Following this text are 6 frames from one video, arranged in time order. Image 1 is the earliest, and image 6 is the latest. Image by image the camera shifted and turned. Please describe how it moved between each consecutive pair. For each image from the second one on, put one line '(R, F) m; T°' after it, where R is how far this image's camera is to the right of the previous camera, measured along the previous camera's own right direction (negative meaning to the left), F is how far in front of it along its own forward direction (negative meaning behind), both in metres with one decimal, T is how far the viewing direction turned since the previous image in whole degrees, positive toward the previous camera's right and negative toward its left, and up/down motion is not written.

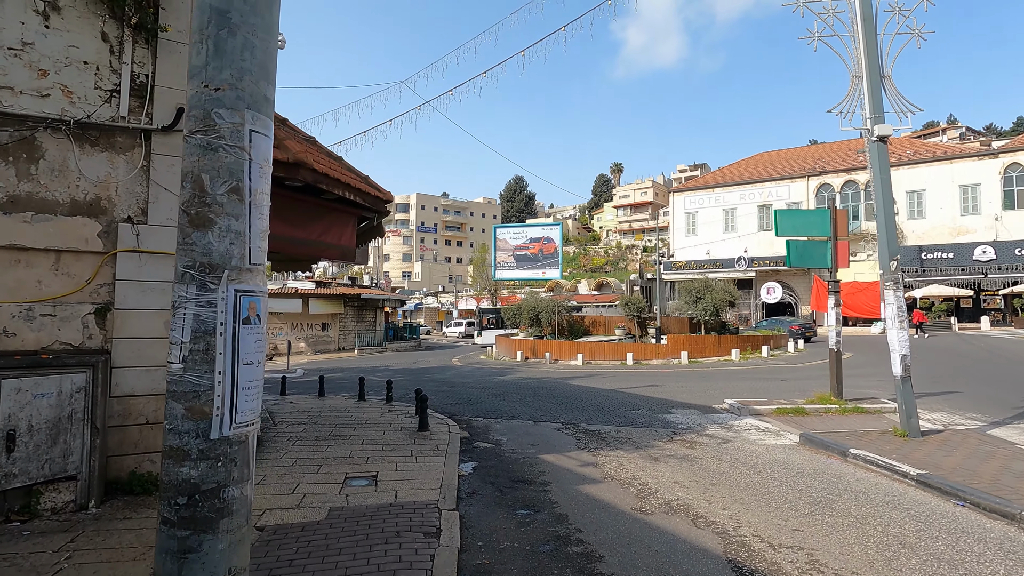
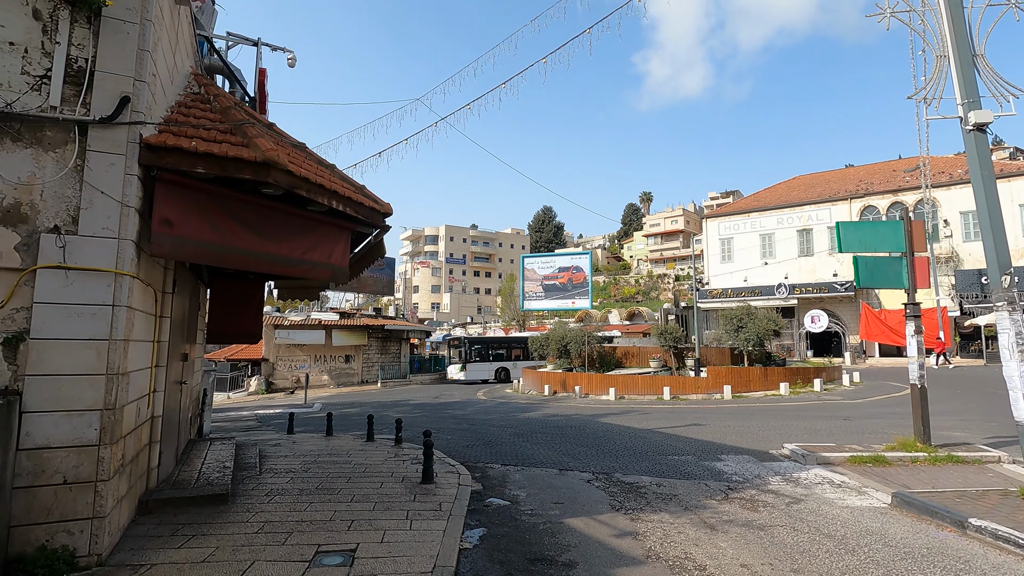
(+0.1, +1.2) m; -3°
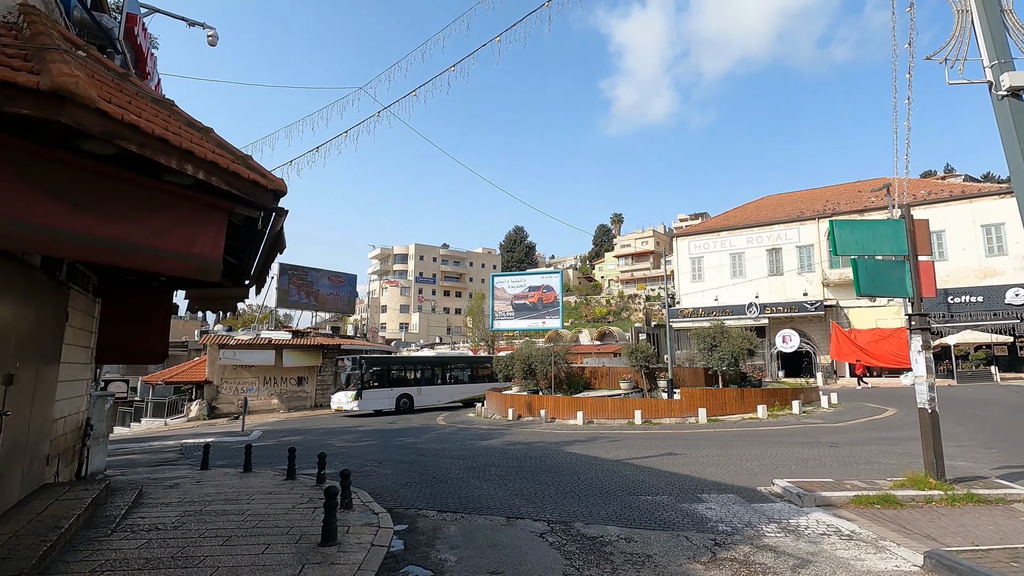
(+0.4, +1.5) m; +3°
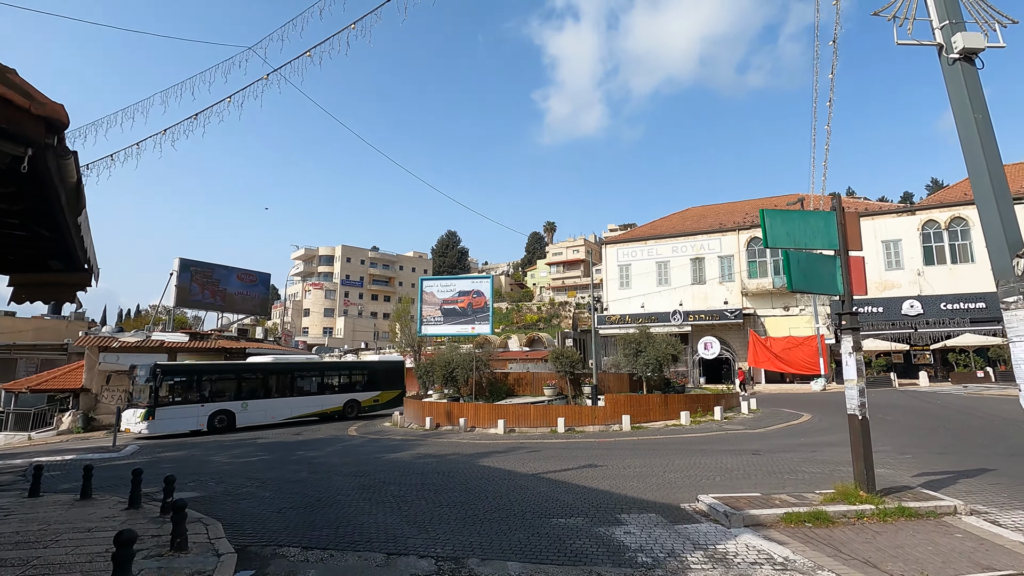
(+0.5, +1.1) m; +7°
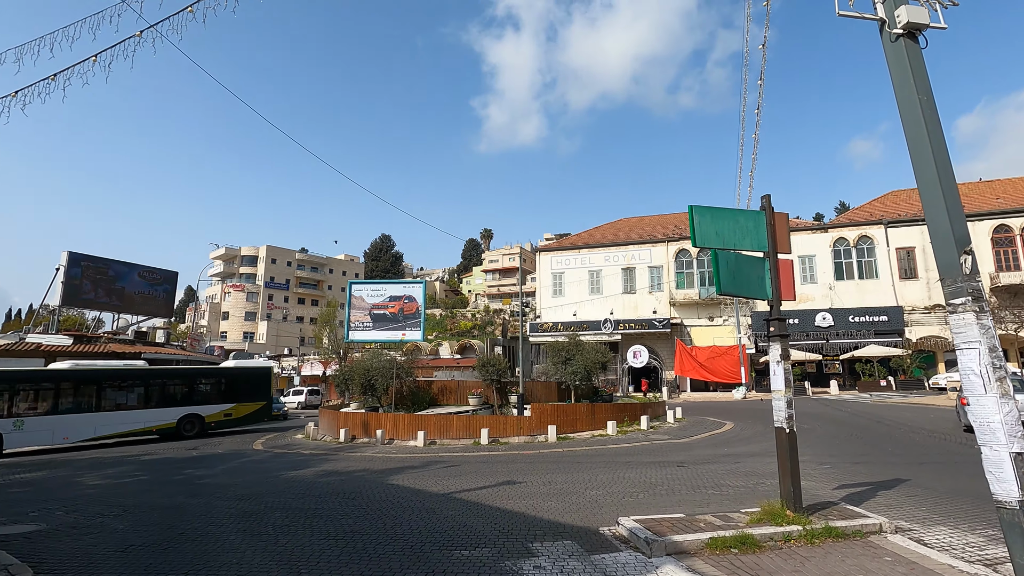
(+0.4, +0.9) m; +7°
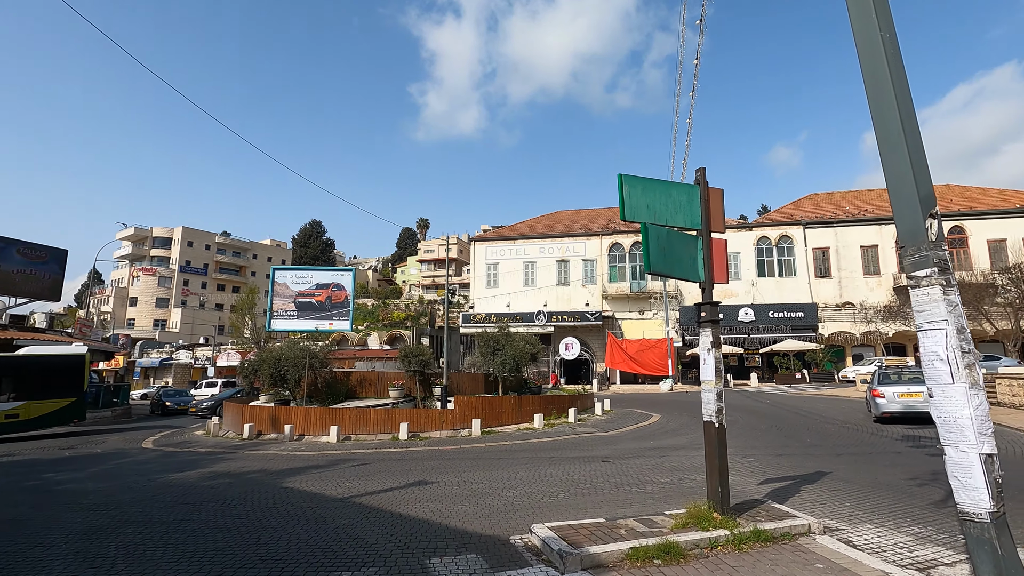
(+0.4, +0.9) m; +7°
